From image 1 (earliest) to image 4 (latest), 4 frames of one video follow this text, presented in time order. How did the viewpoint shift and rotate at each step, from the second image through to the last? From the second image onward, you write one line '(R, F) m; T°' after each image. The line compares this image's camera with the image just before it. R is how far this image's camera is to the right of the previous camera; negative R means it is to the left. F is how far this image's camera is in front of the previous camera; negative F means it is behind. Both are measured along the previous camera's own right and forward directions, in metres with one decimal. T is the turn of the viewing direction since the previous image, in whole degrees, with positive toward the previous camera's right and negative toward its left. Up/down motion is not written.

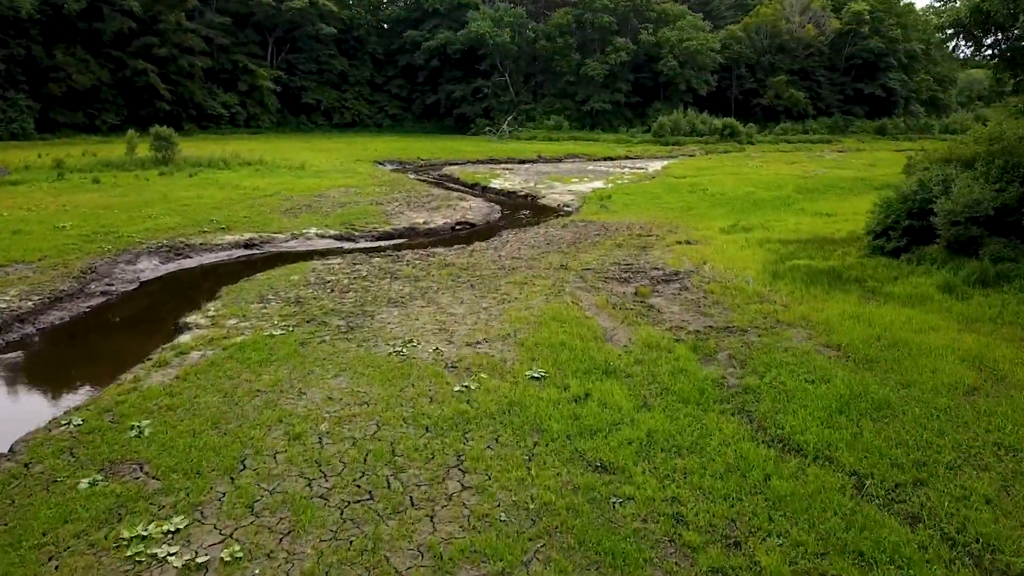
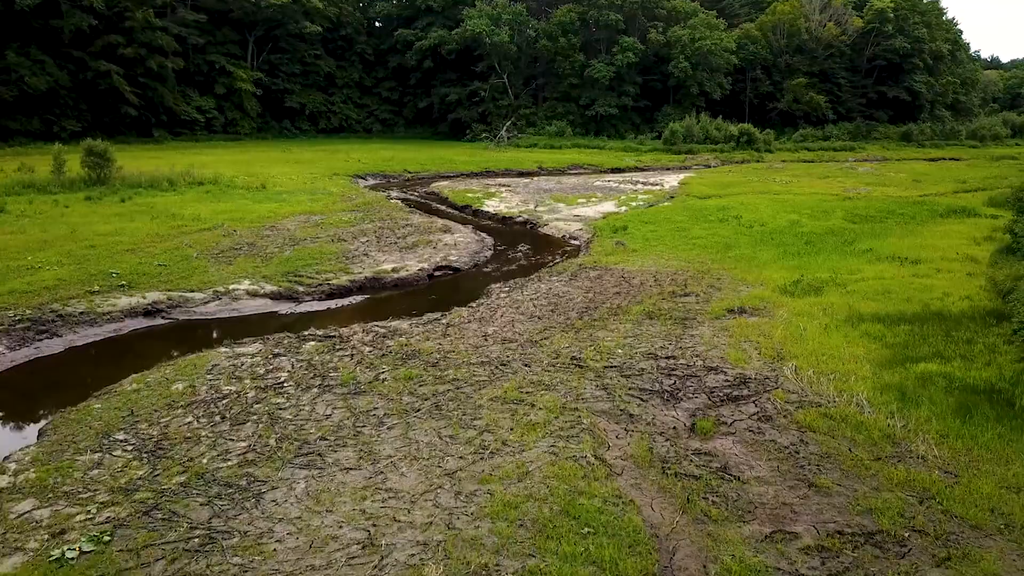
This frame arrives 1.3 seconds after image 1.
(+0.1, +4.0) m; 0°
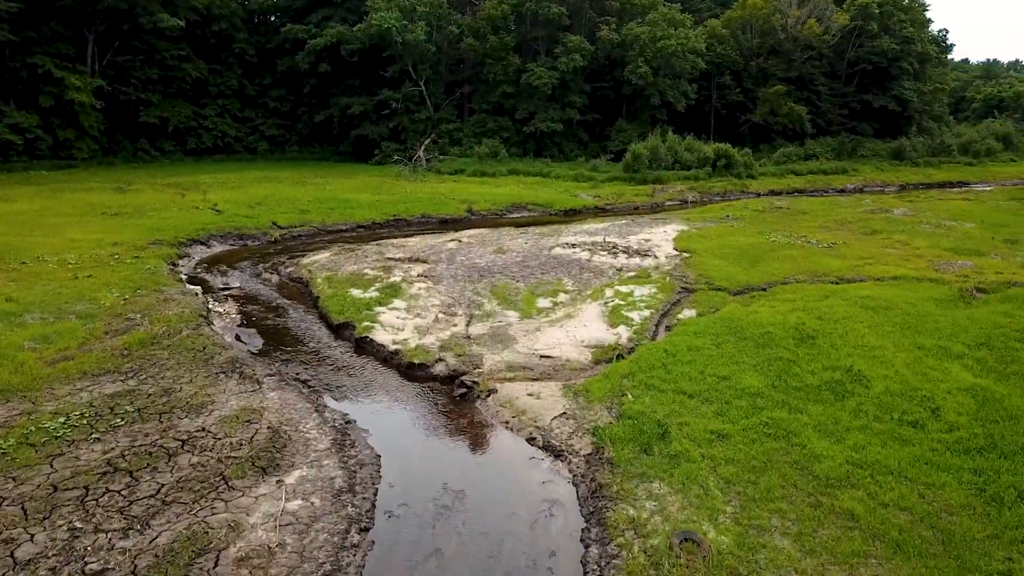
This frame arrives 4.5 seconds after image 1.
(+0.2, +10.2) m; +5°
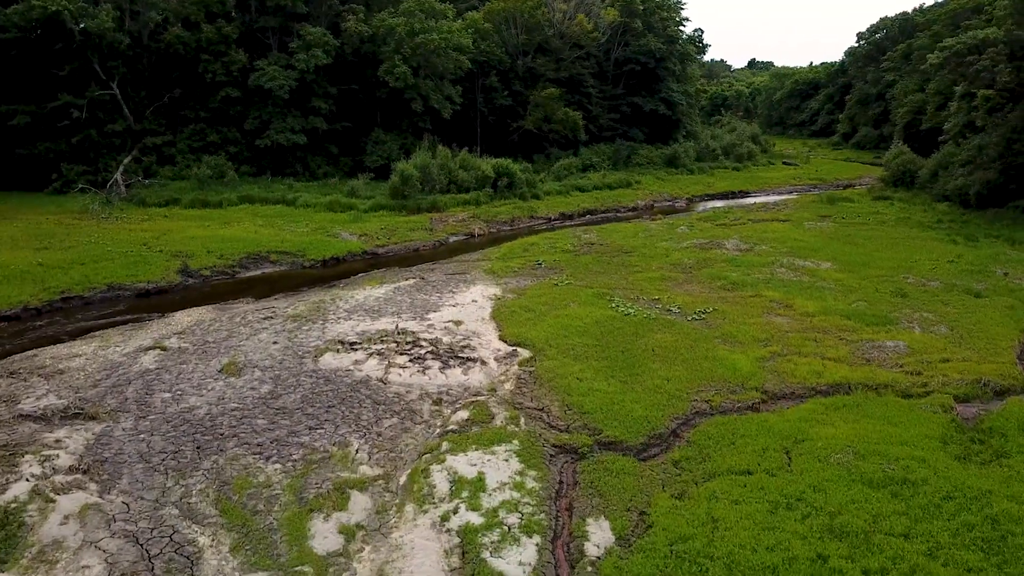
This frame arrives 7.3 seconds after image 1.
(+0.1, +7.2) m; +17°
